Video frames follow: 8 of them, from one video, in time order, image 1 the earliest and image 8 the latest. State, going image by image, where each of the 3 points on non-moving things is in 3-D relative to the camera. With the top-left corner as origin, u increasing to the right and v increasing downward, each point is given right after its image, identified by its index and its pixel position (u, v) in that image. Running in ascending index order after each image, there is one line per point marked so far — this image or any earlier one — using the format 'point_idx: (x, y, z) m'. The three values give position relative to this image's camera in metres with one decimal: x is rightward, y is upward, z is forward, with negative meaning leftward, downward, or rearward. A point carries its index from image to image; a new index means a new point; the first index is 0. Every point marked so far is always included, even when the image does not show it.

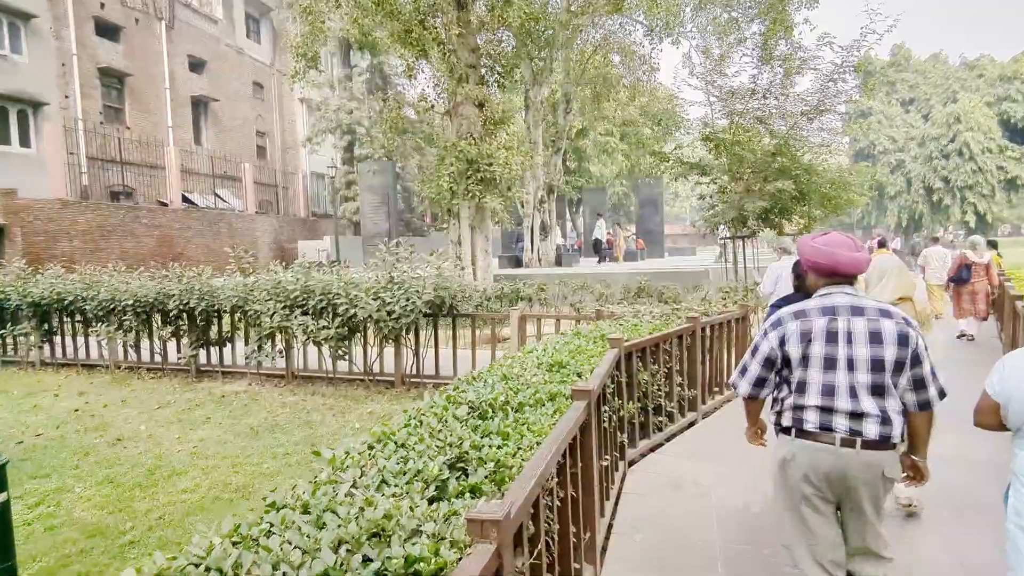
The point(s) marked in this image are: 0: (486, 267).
0: (-0.7, +0.4, +15.9) m
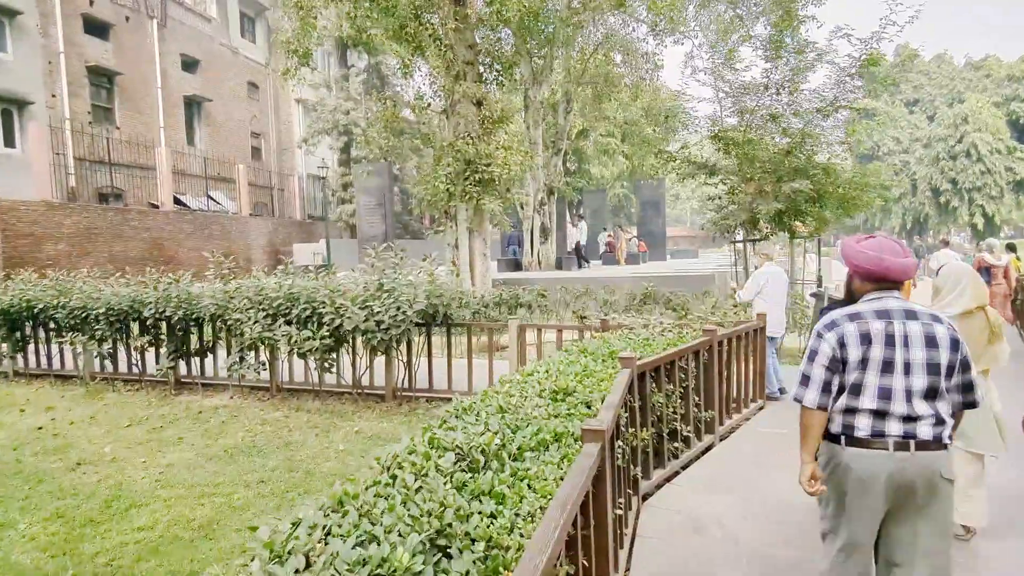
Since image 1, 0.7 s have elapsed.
0: (-0.7, +0.3, +15.4) m
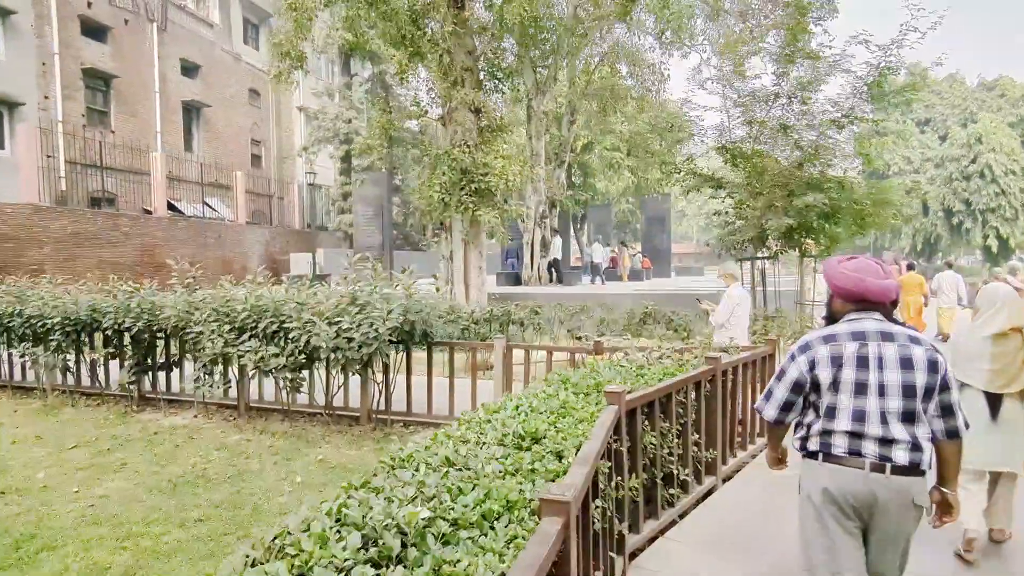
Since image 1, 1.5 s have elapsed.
0: (-0.8, 0.0, +14.8) m
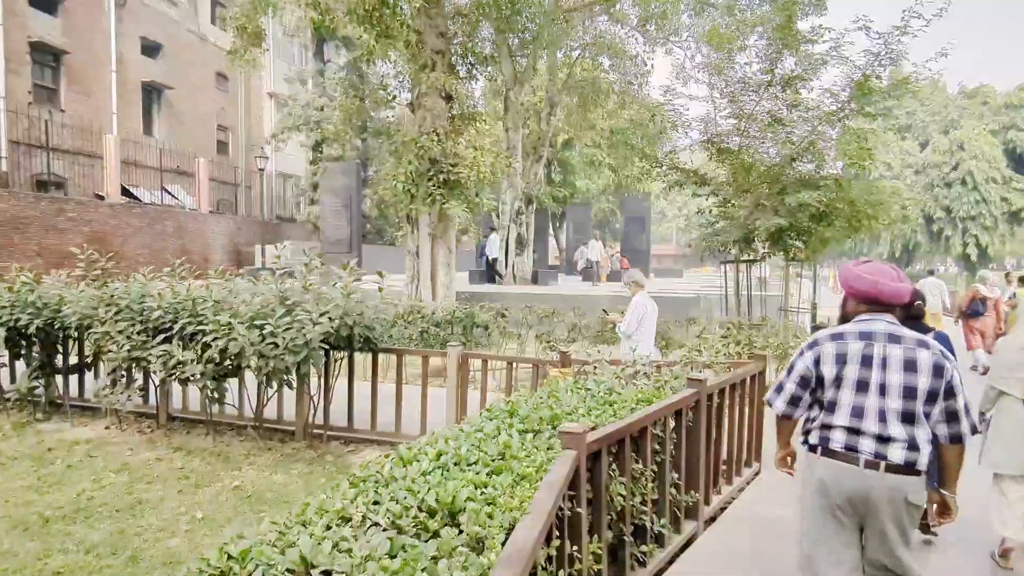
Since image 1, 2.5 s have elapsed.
0: (-1.4, 0.0, +13.9) m
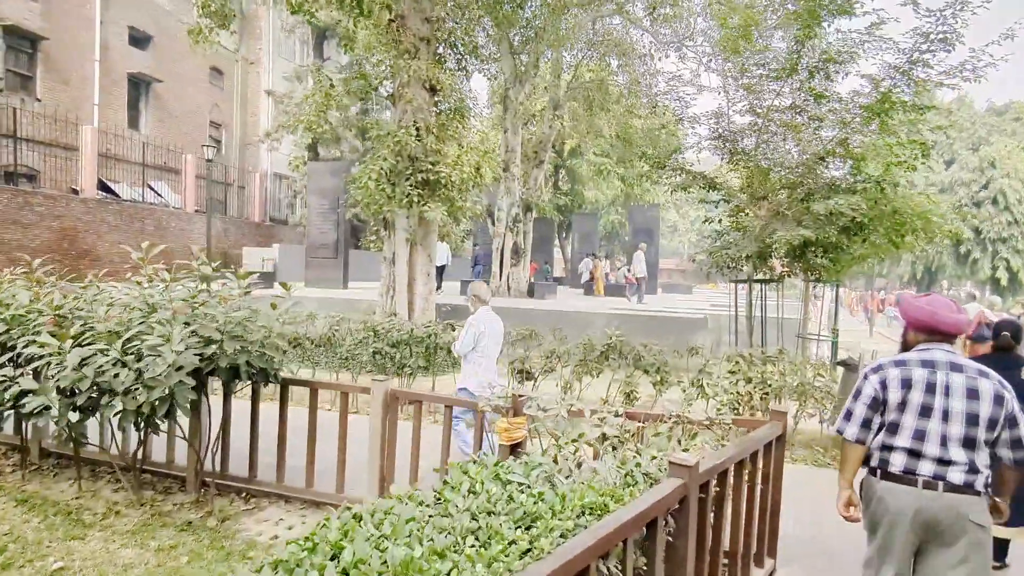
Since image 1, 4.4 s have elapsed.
0: (-1.7, -0.2, +12.5) m
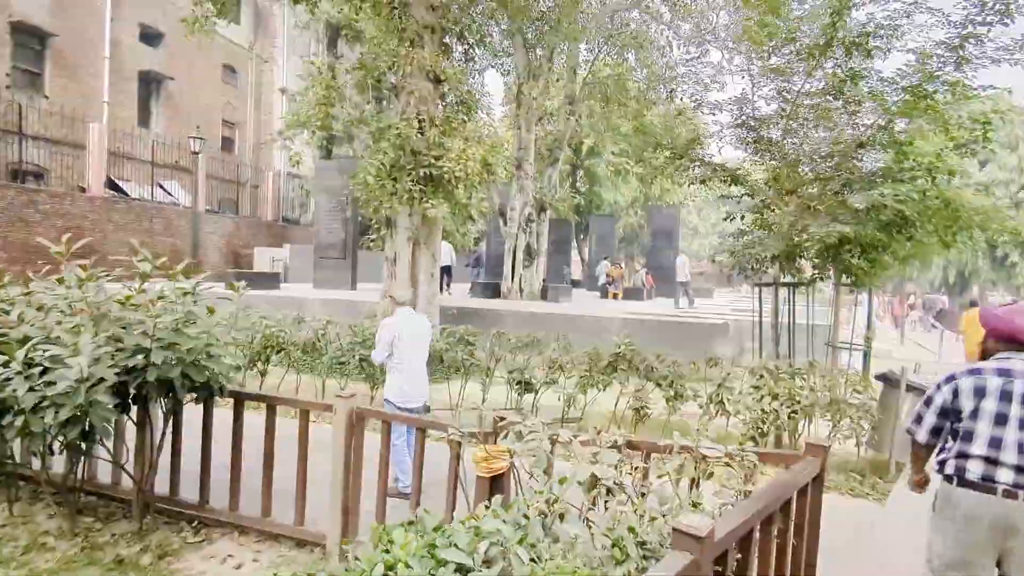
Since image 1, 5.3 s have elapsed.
0: (-1.6, -0.2, +11.9) m
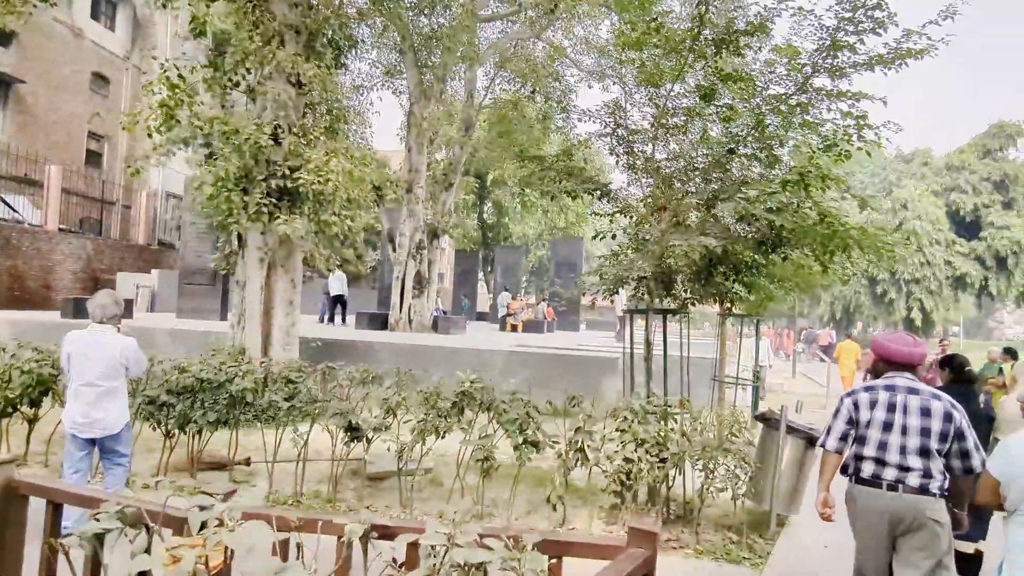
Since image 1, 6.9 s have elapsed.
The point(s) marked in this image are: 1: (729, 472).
0: (-3.7, -0.7, +10.5) m
1: (+1.7, -1.5, +5.0) m
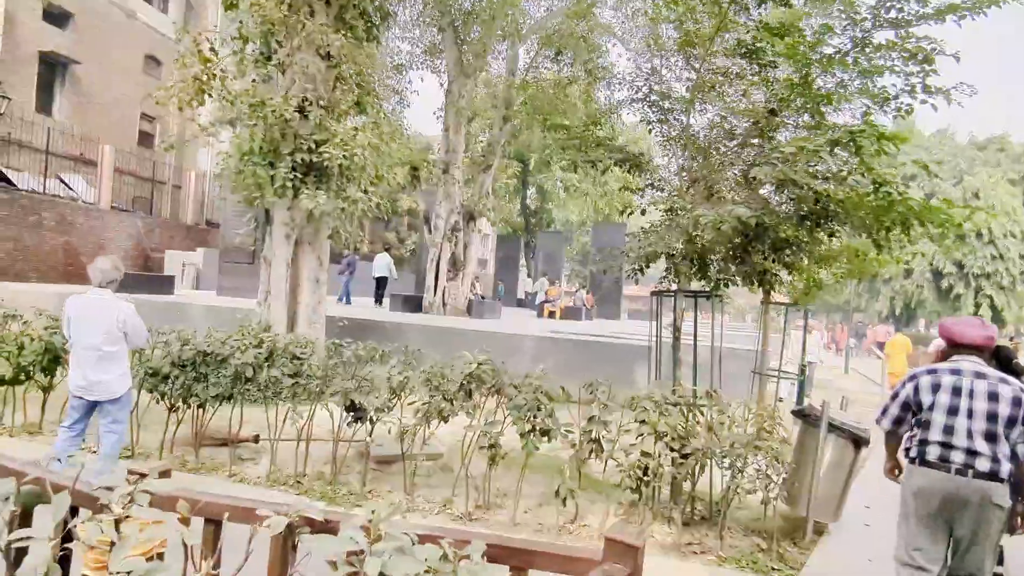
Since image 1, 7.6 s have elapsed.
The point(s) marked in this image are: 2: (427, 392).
0: (-3.3, -0.4, +10.4) m
1: (+1.8, -1.3, +4.5) m
2: (-0.7, -0.8, +5.1) m
